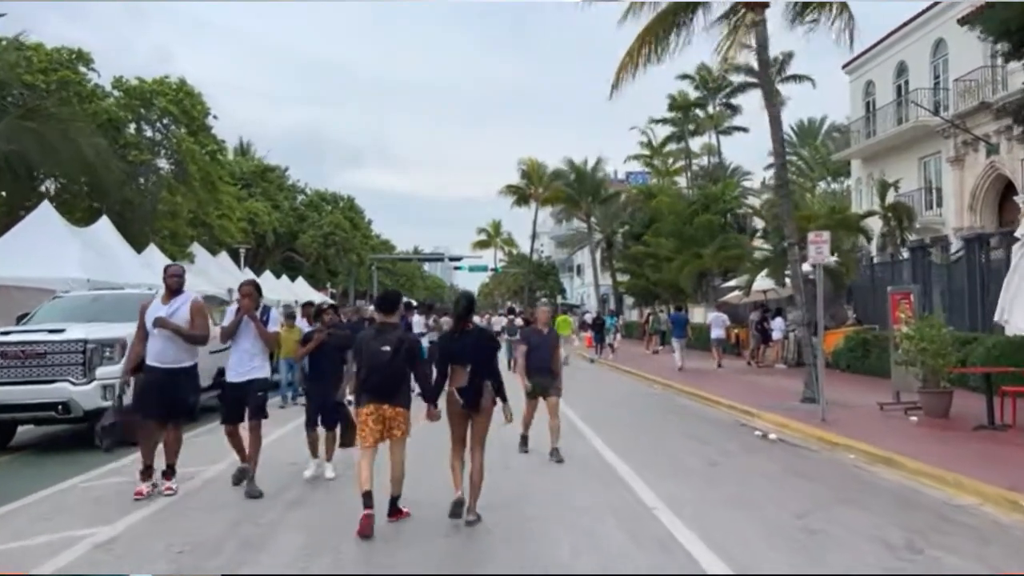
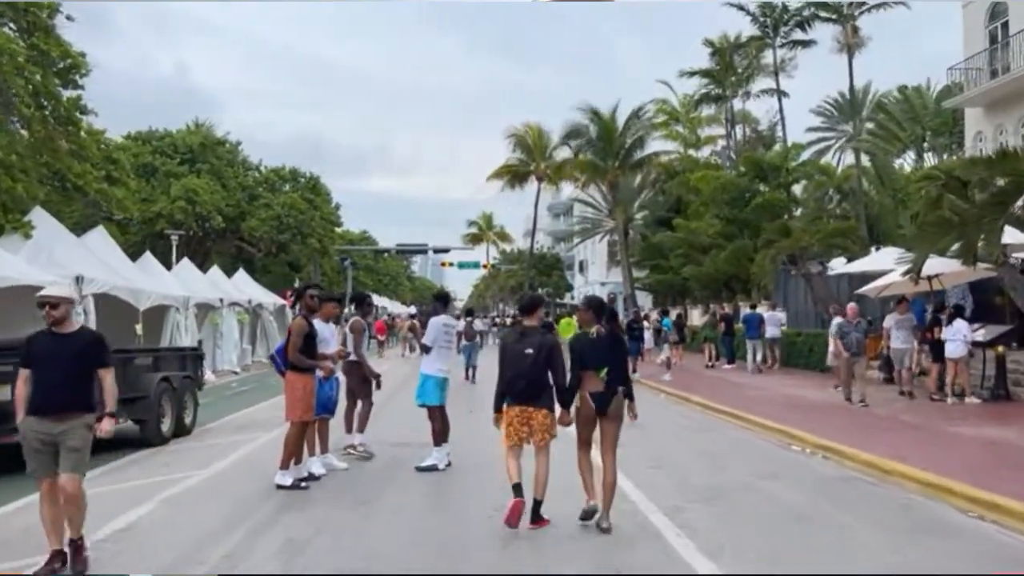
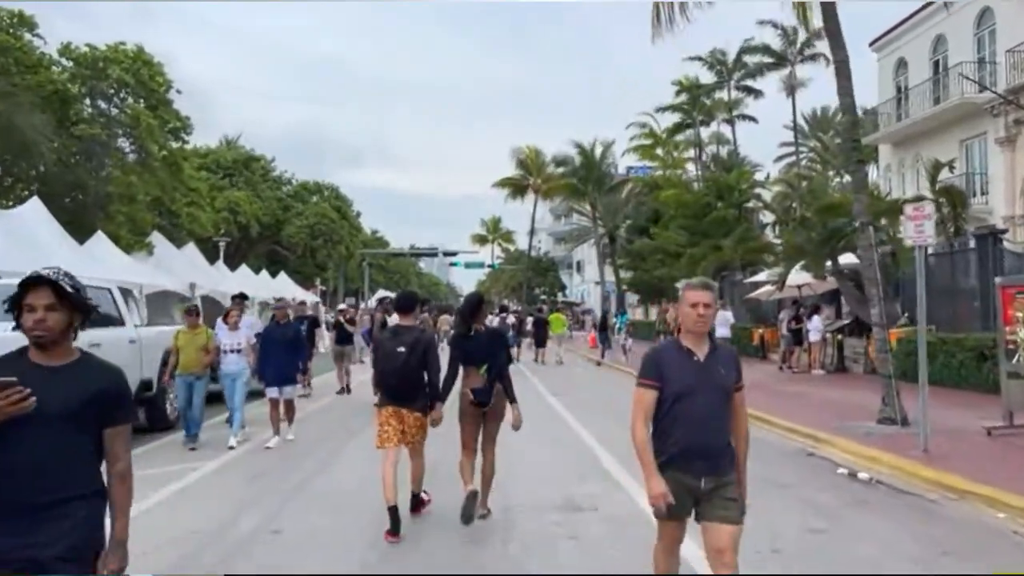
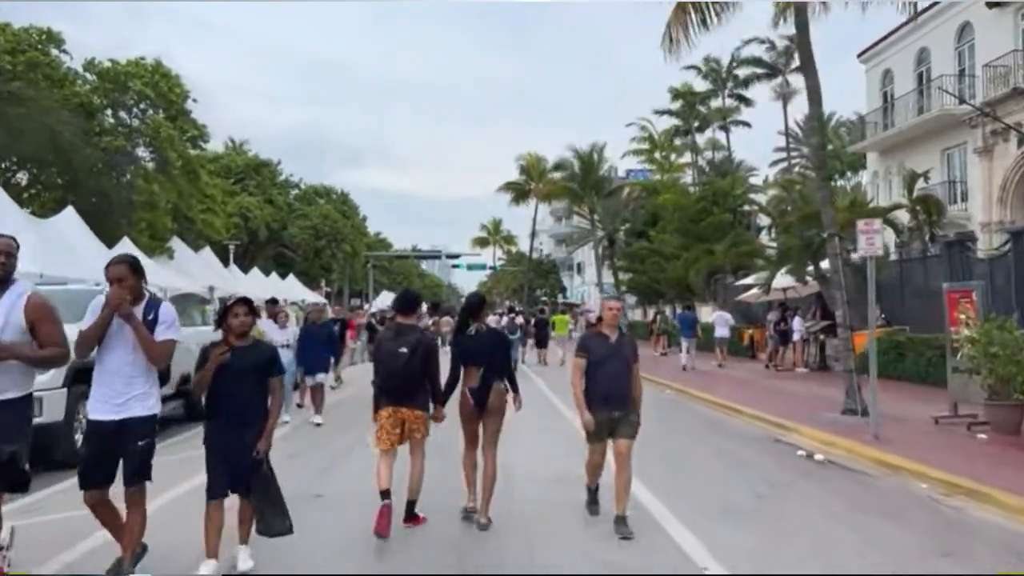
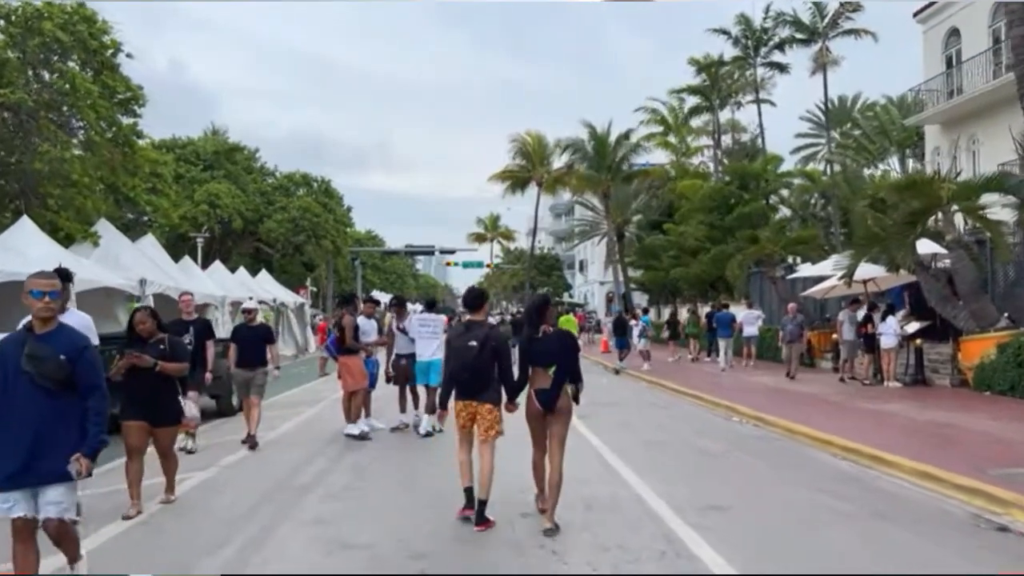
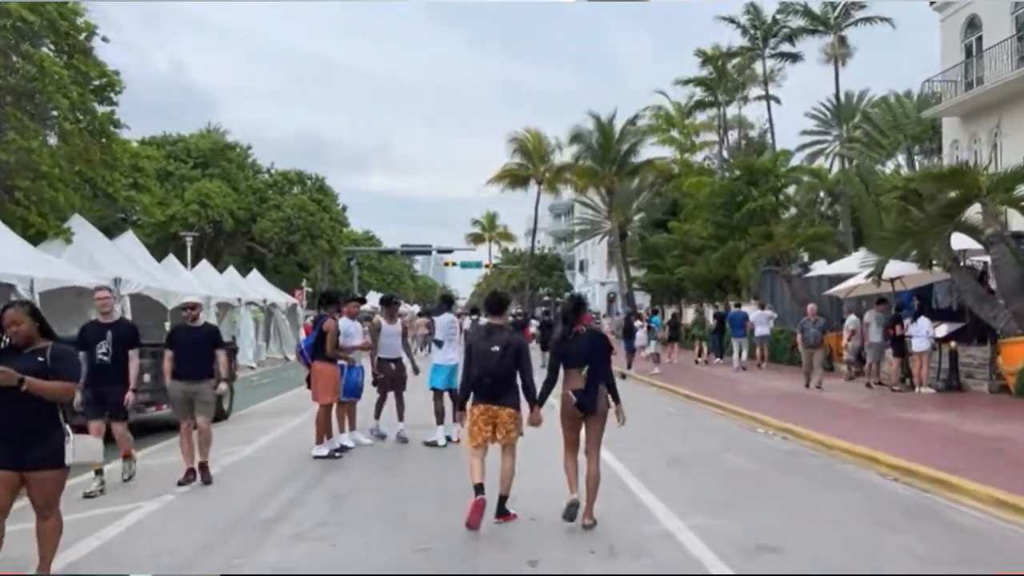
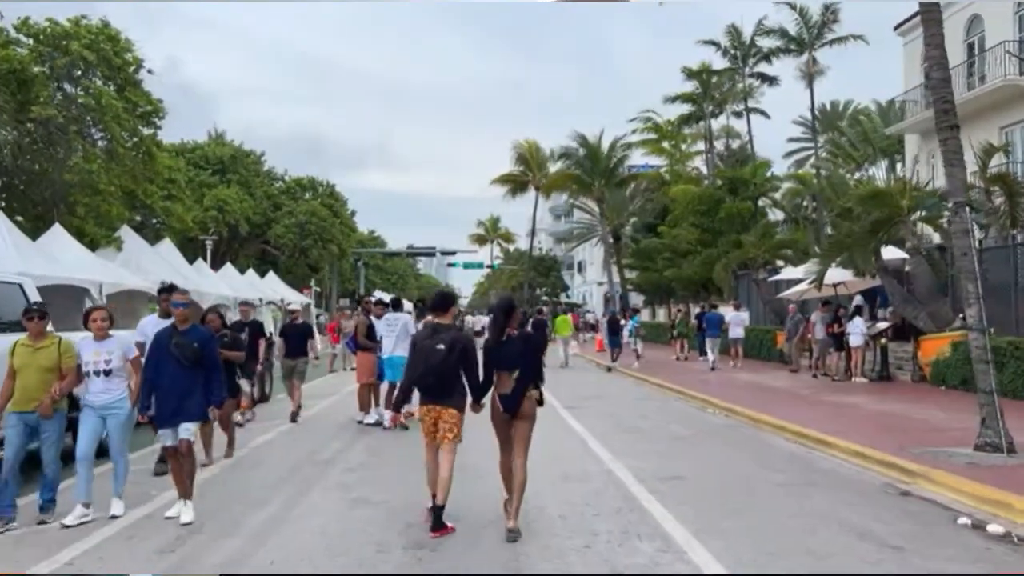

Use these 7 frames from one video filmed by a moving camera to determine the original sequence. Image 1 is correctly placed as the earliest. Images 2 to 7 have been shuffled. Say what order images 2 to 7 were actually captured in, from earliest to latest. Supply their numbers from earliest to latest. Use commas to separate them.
4, 3, 7, 5, 6, 2
